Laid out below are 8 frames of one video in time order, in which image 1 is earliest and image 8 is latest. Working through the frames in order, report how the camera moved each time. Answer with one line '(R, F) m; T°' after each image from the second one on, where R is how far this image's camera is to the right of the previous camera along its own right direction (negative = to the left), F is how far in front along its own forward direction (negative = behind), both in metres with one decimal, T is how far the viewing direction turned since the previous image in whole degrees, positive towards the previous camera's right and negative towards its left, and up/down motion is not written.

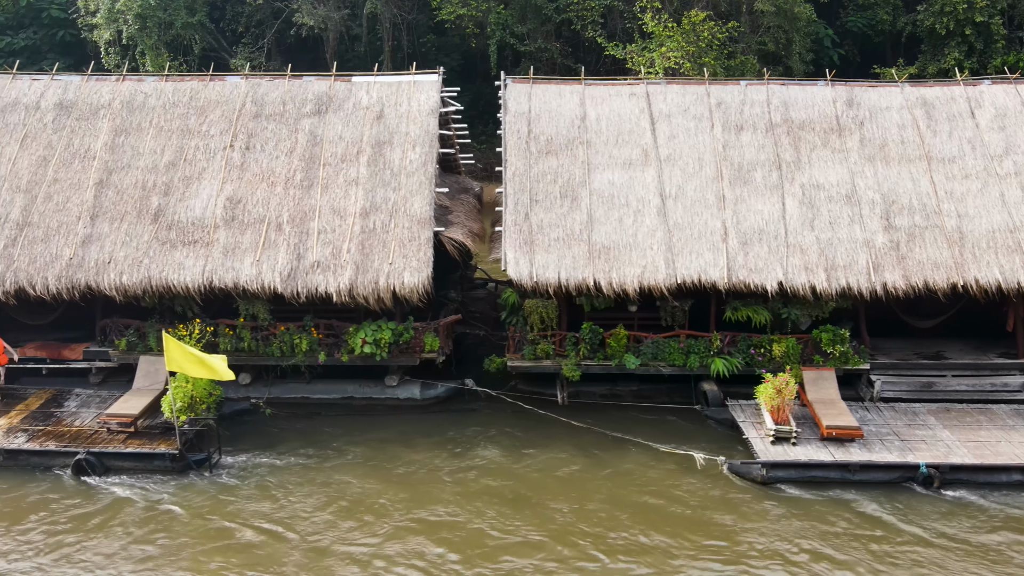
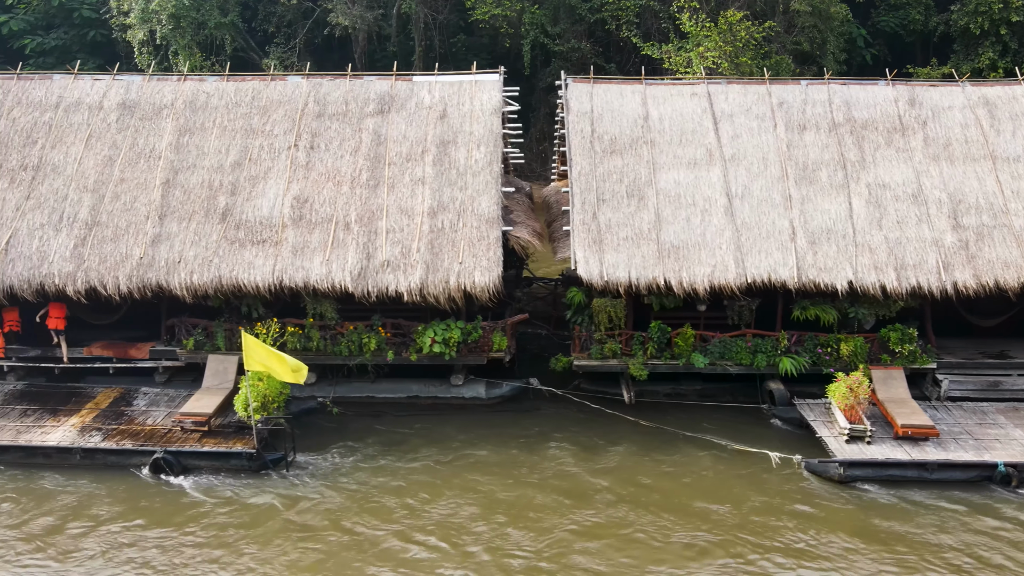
(-1.0, 0.0) m; 0°
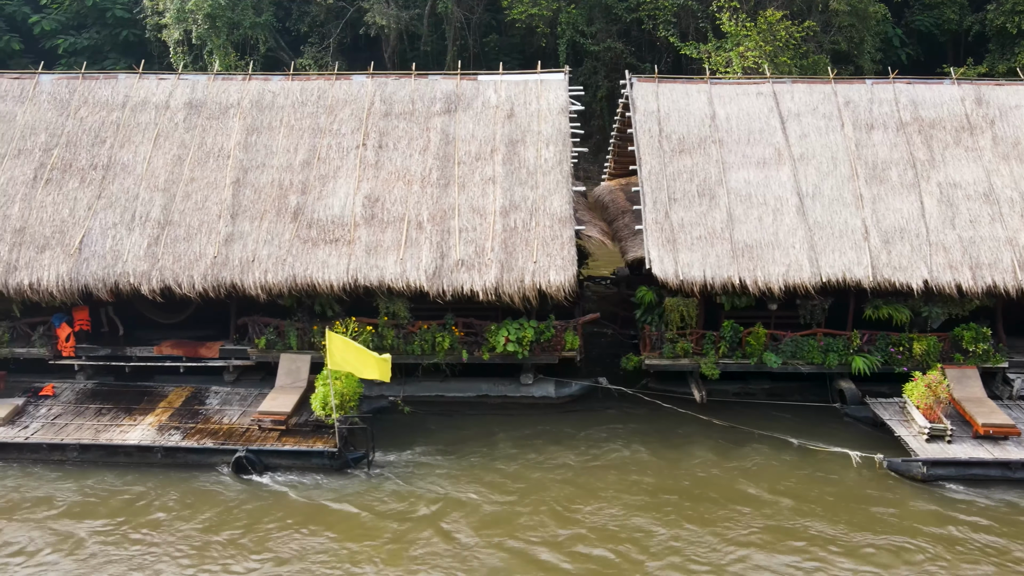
(-1.1, 0.0) m; 0°
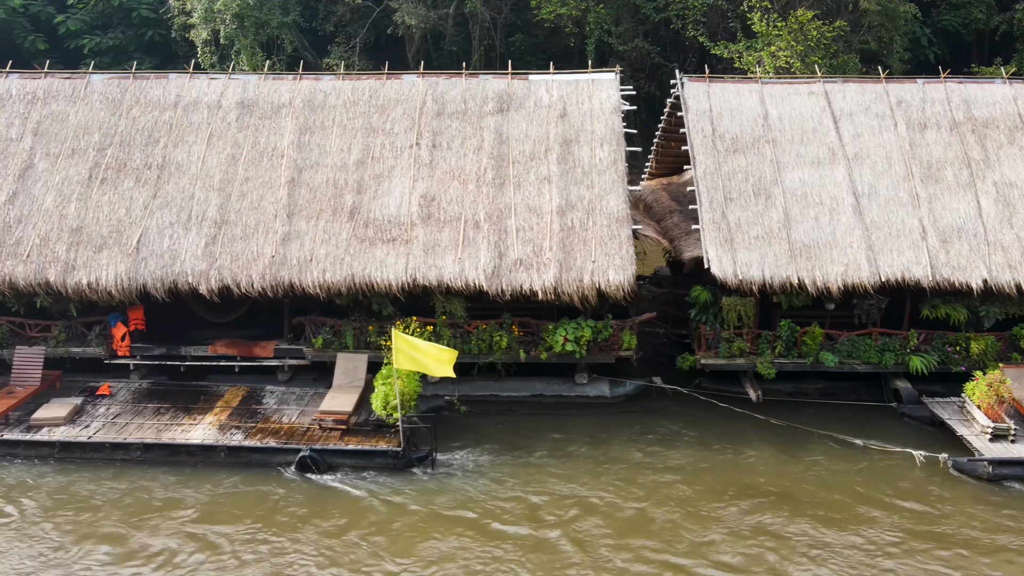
(-0.8, 0.0) m; 0°
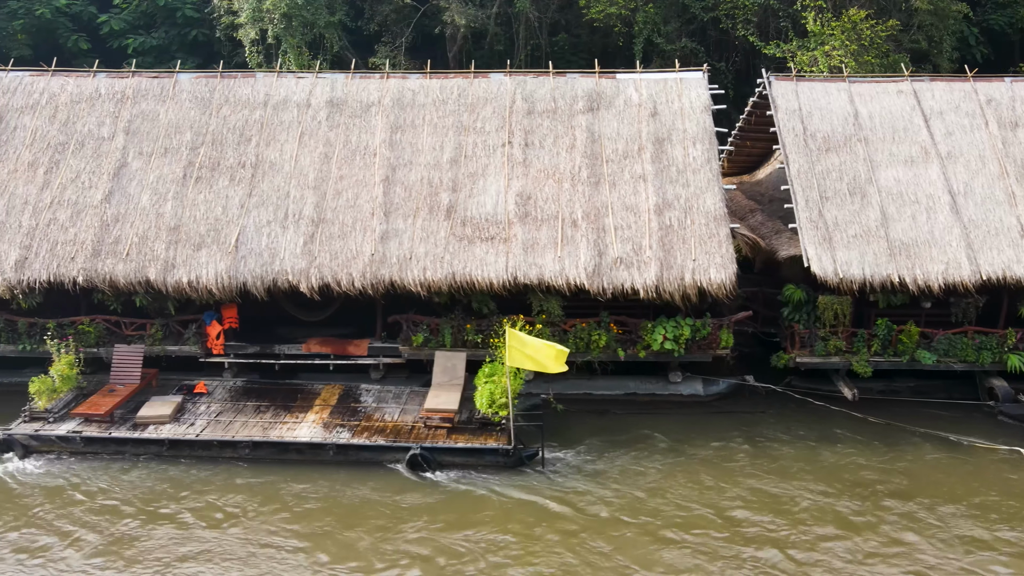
(-1.4, 0.0) m; 0°
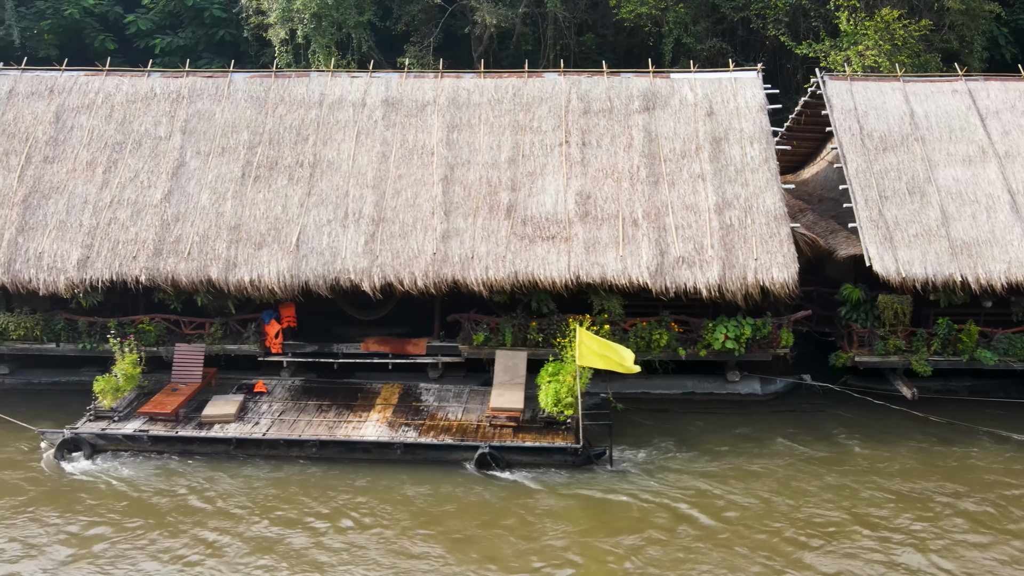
(-0.9, 0.0) m; 0°
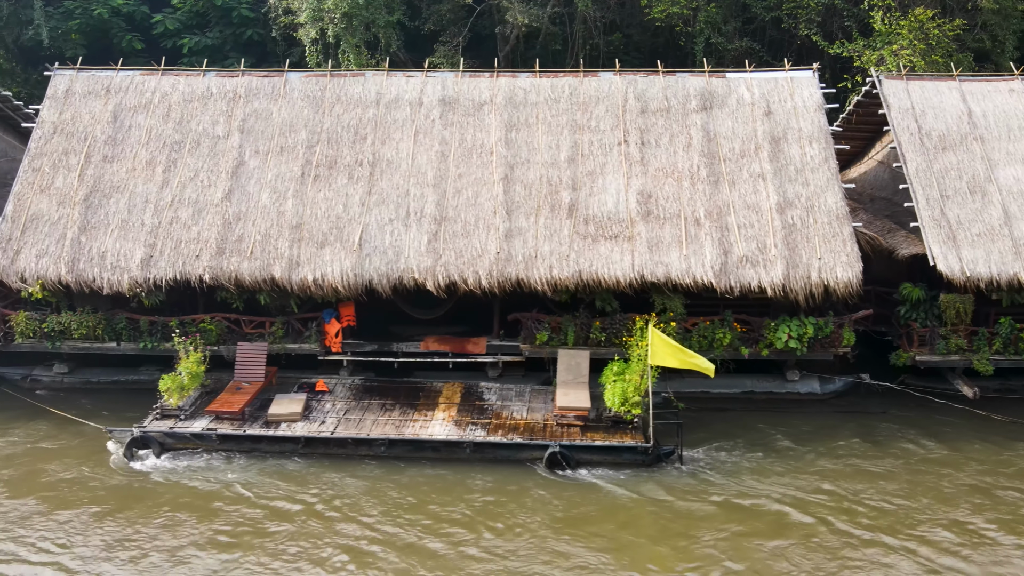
(-0.9, 0.0) m; 0°
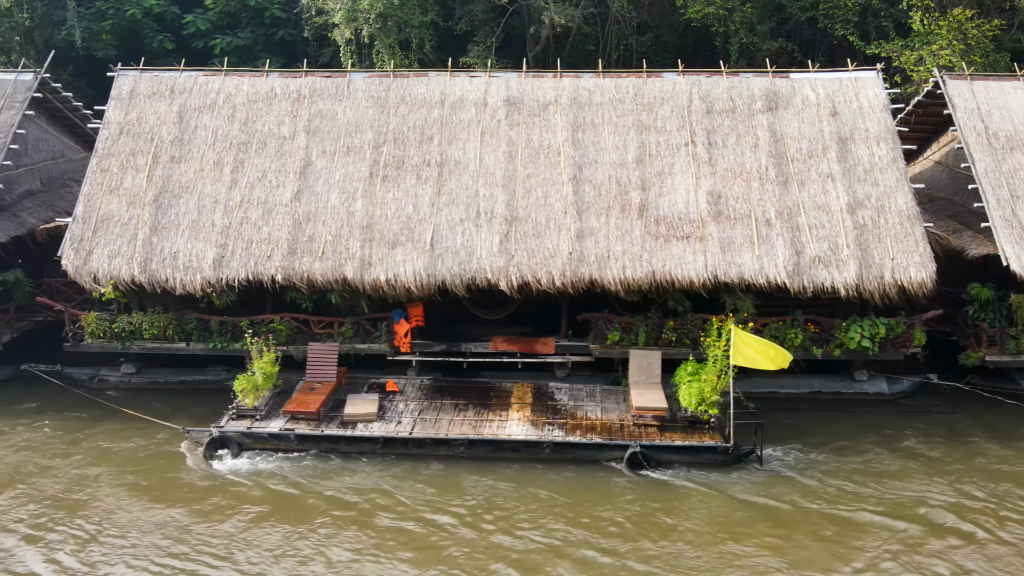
(-1.0, 0.0) m; 0°
